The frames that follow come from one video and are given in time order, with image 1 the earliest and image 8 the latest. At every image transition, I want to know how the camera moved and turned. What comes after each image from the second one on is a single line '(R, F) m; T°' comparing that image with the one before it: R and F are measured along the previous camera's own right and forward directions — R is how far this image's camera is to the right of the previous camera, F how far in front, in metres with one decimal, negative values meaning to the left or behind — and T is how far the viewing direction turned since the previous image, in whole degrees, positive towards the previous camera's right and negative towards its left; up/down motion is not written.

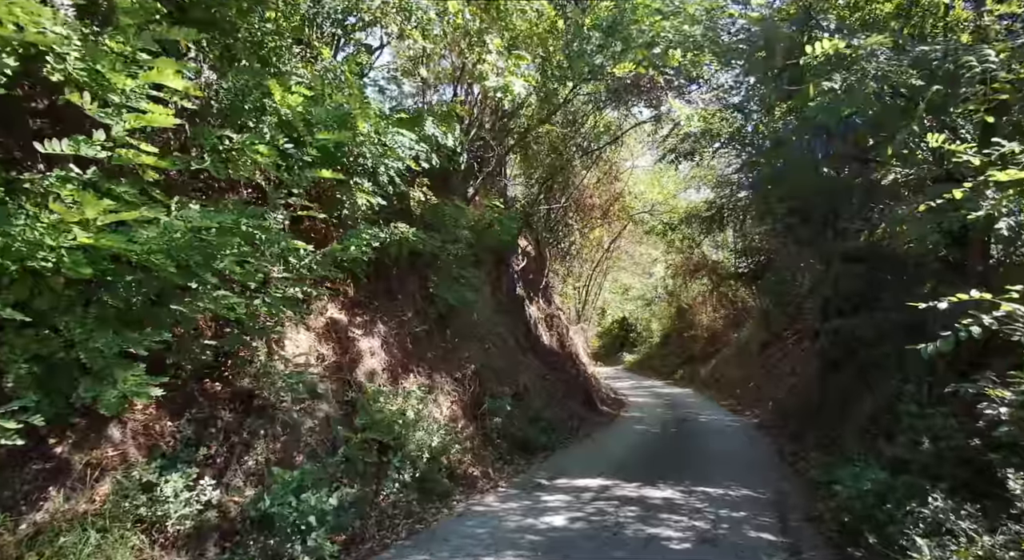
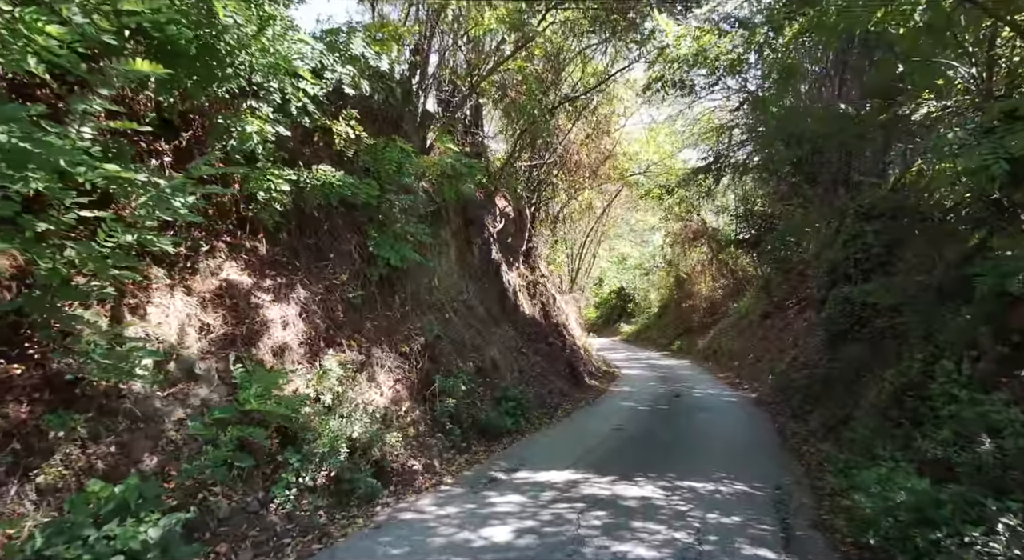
(+0.6, +1.5) m; 0°
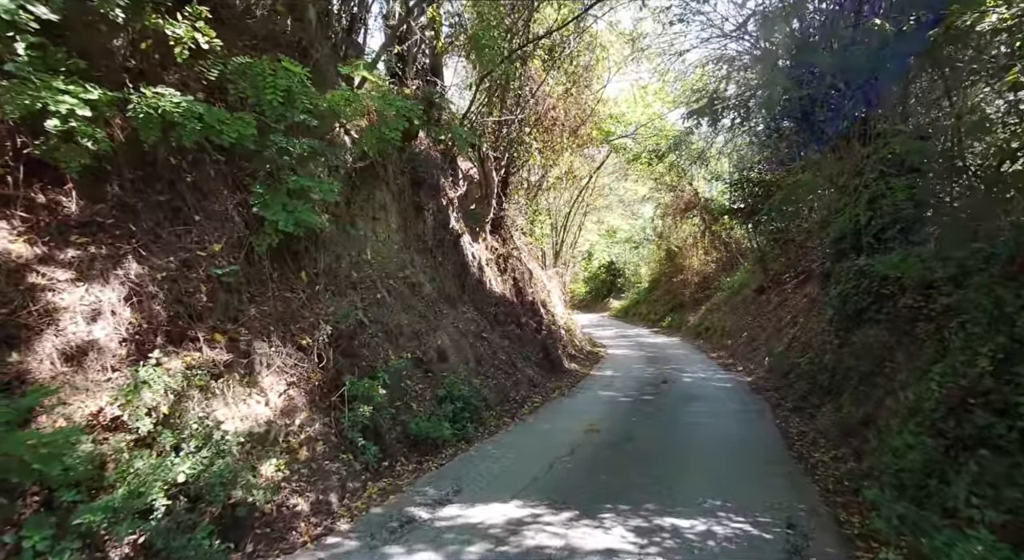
(+0.6, +1.9) m; +1°
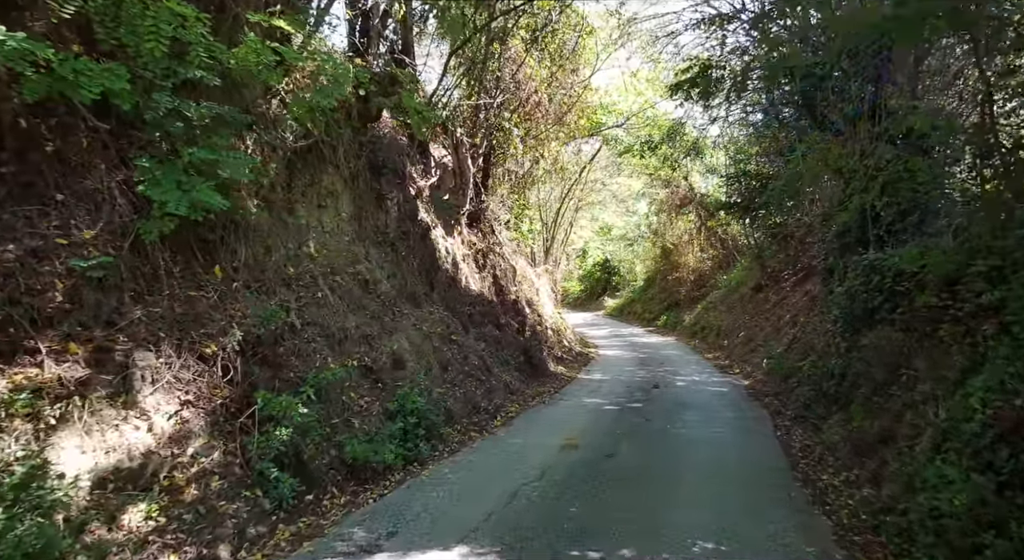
(+0.4, +1.1) m; 0°
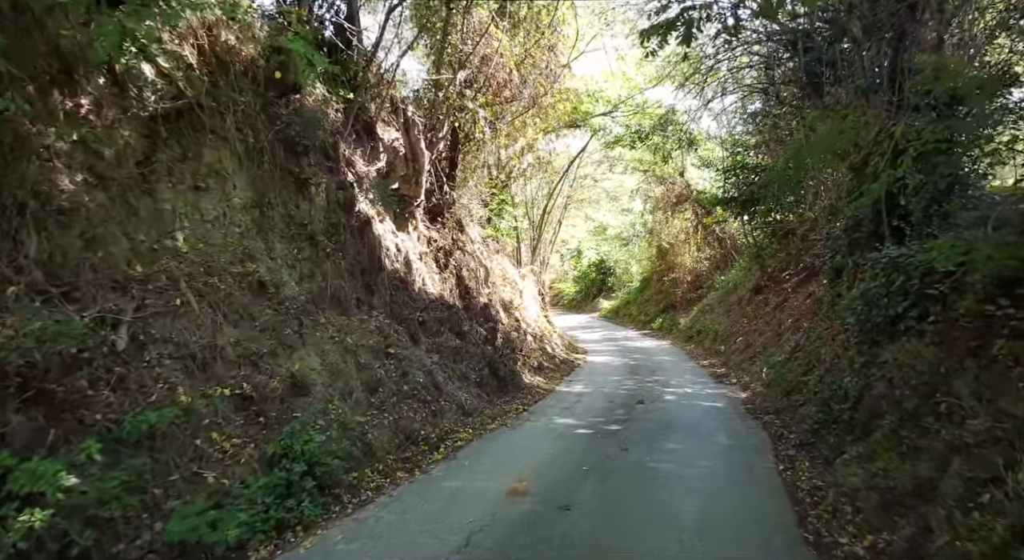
(+0.7, +1.7) m; 0°
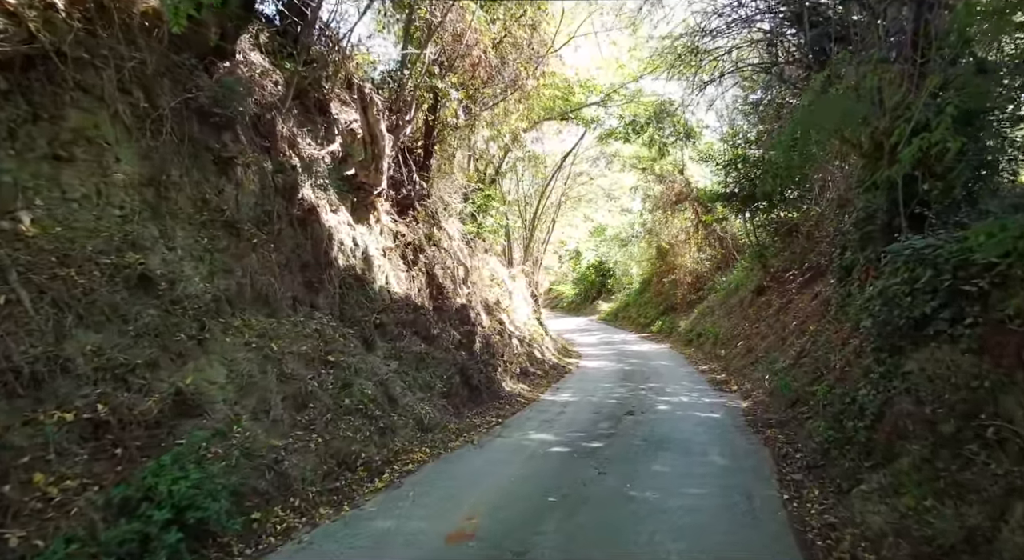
(+0.5, +1.3) m; 0°
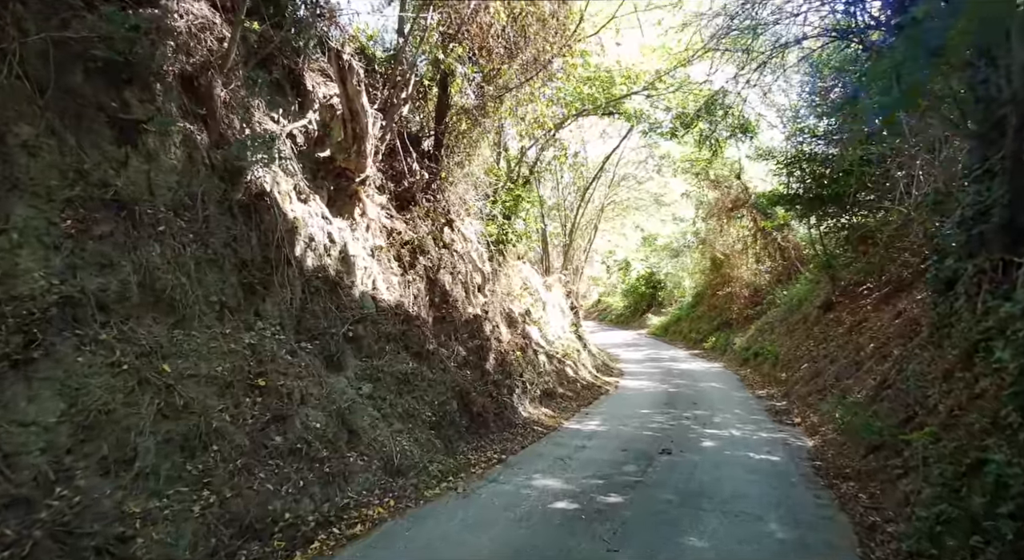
(+0.6, +2.0) m; -5°
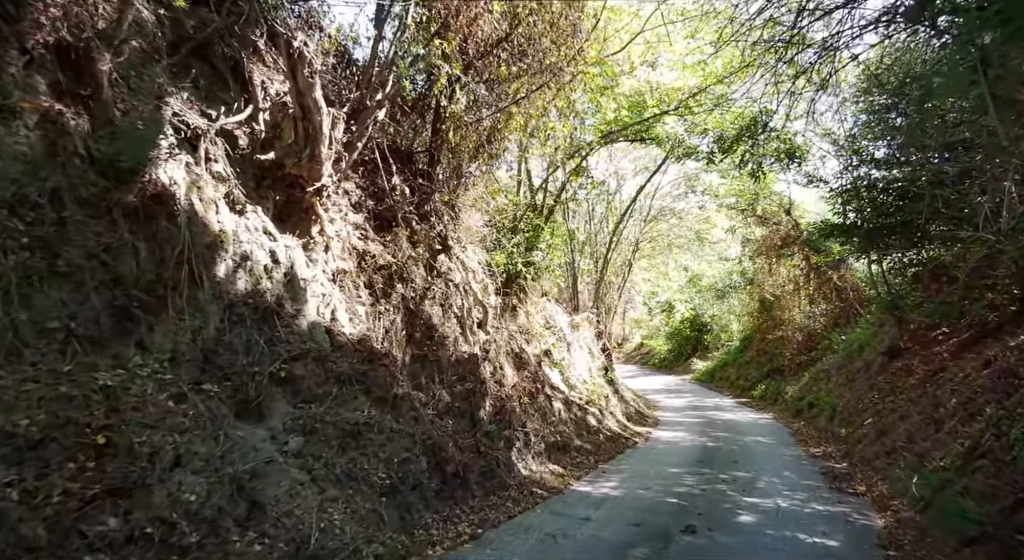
(+0.8, +1.7) m; -4°
